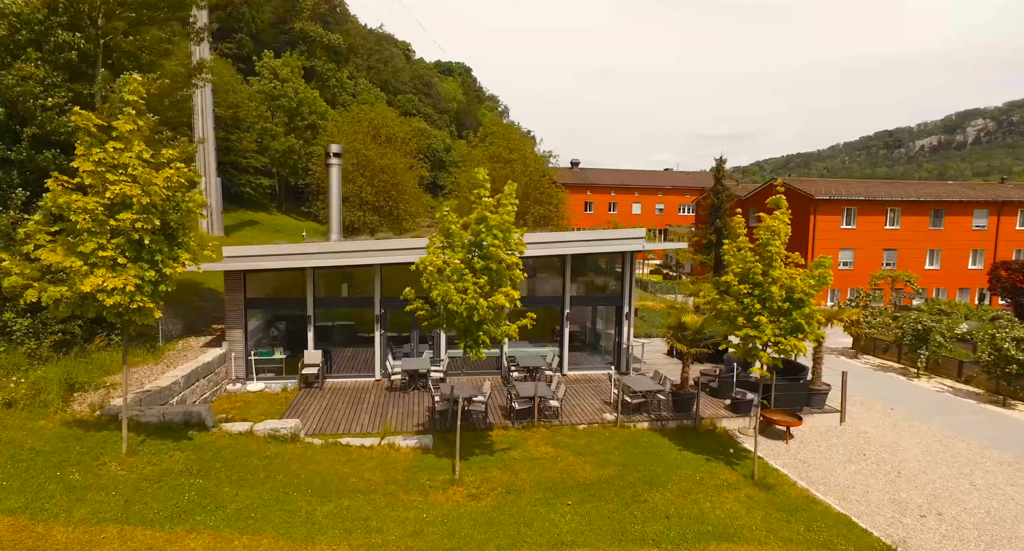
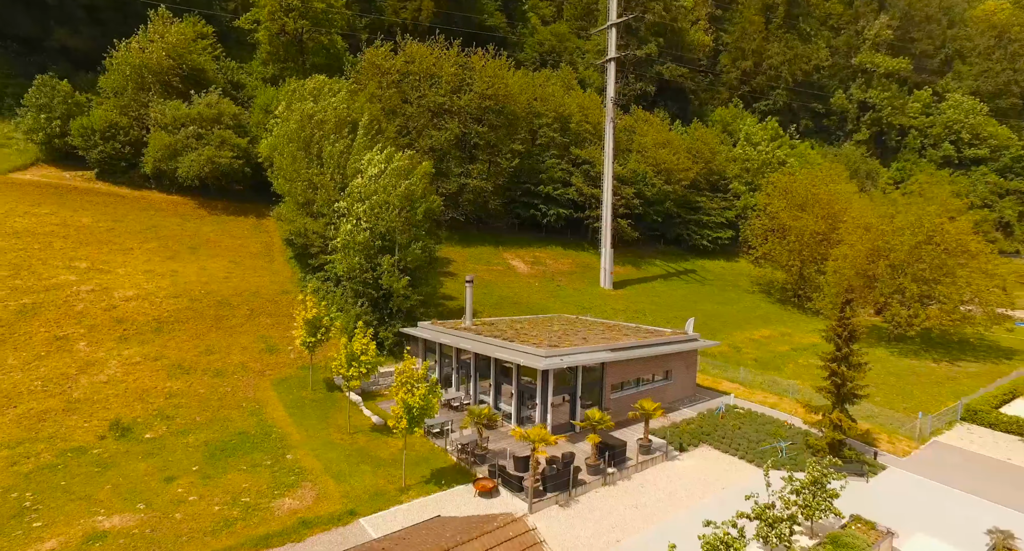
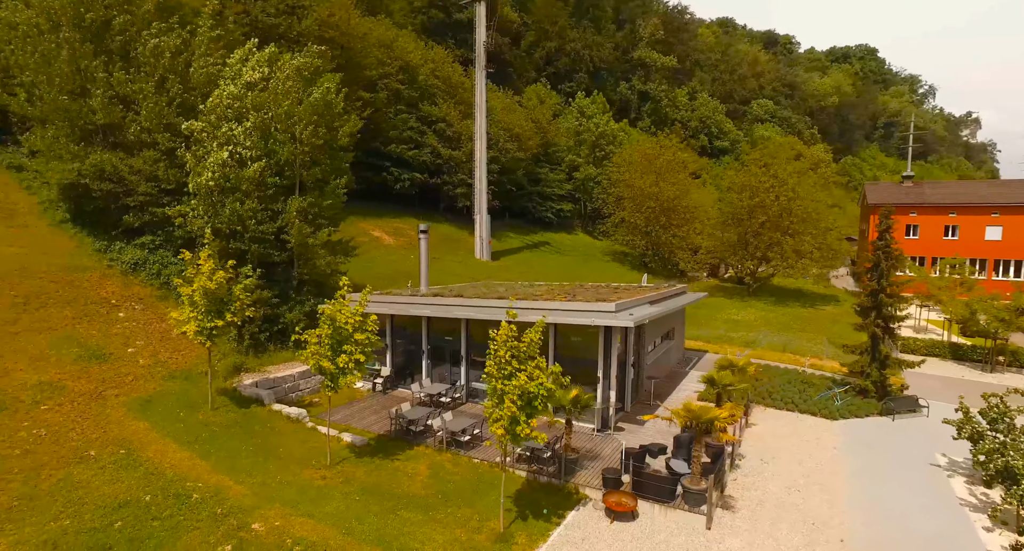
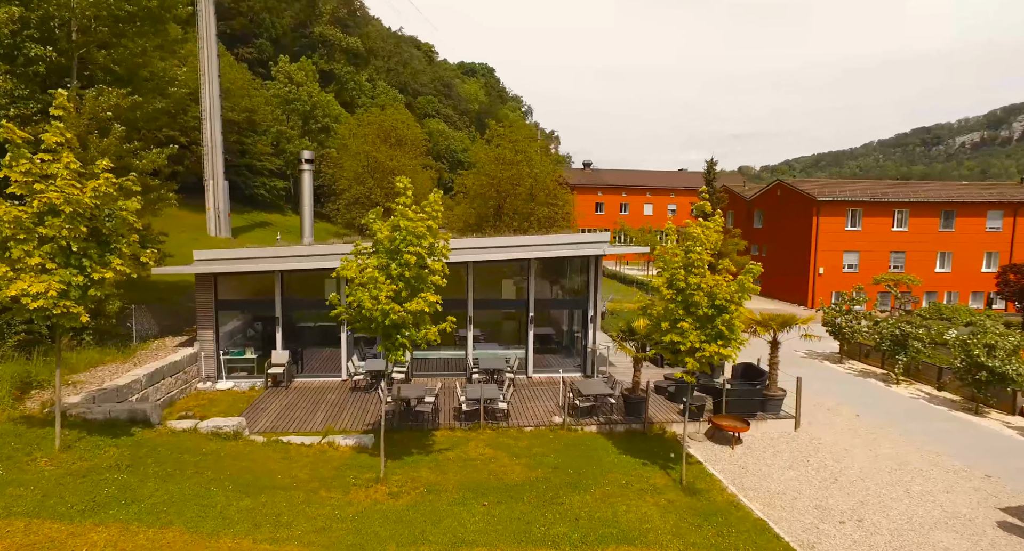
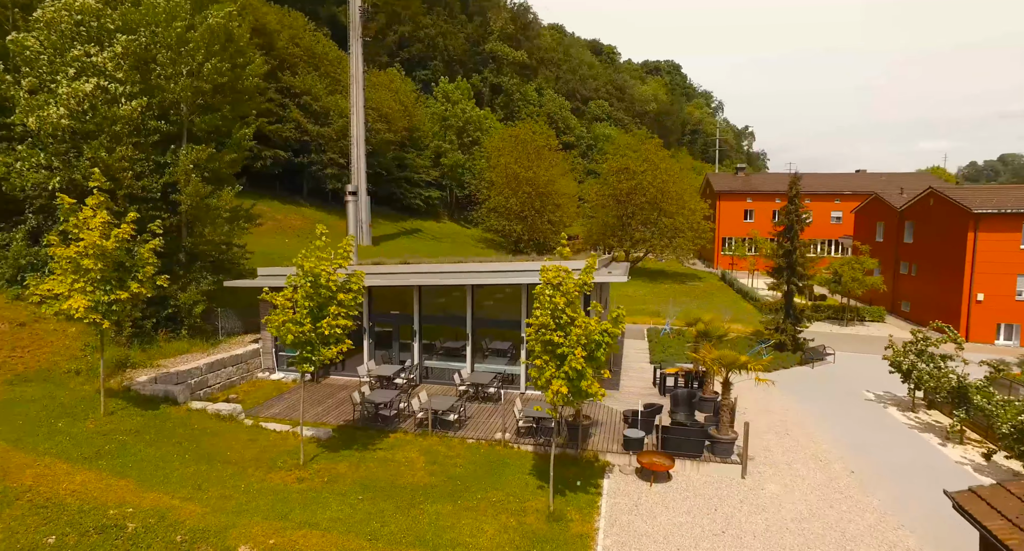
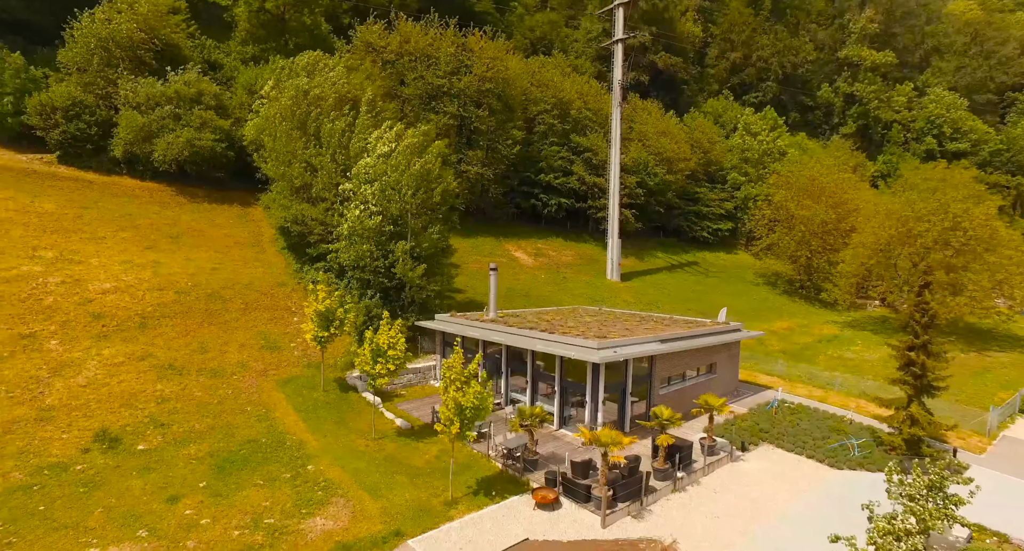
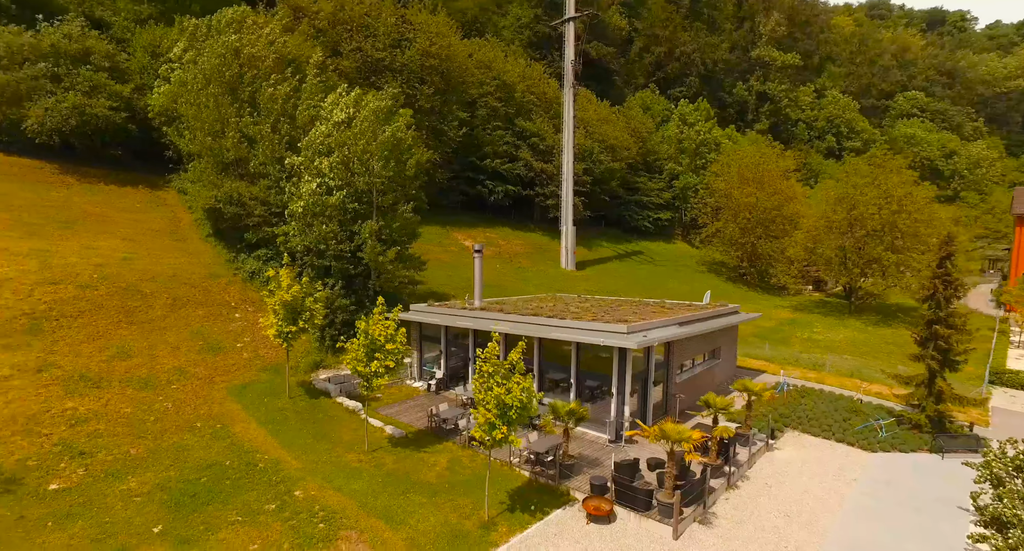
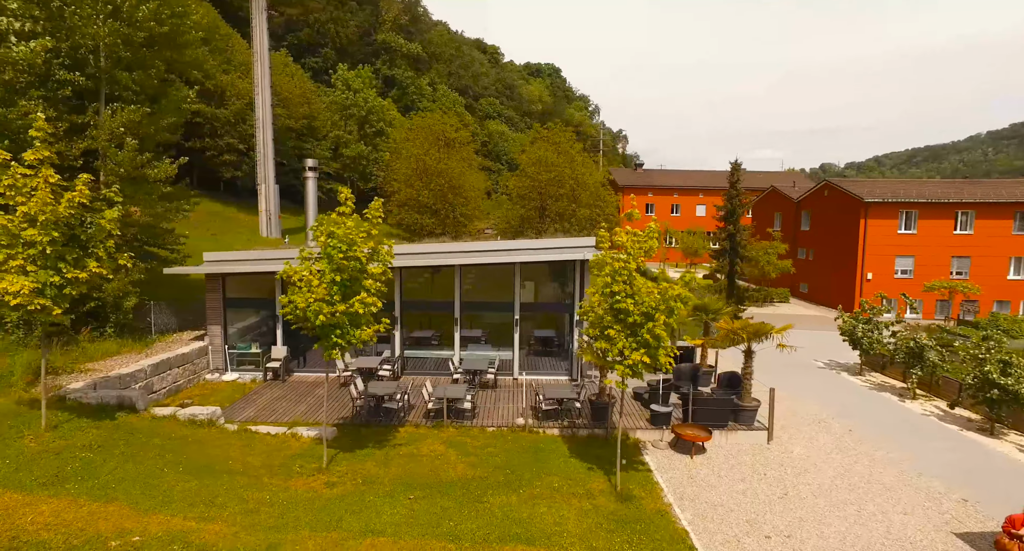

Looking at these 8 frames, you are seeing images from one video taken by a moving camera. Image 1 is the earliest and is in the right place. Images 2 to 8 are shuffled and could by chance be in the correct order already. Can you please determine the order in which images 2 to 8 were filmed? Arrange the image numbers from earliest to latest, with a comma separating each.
4, 8, 5, 3, 7, 6, 2
